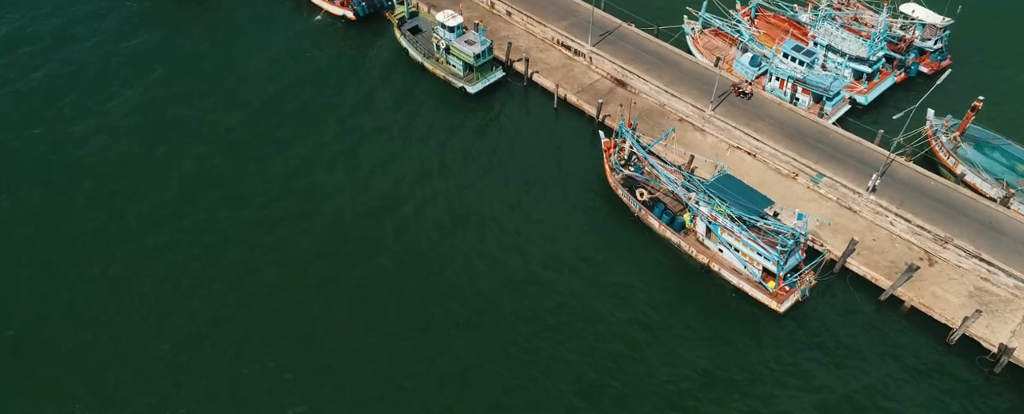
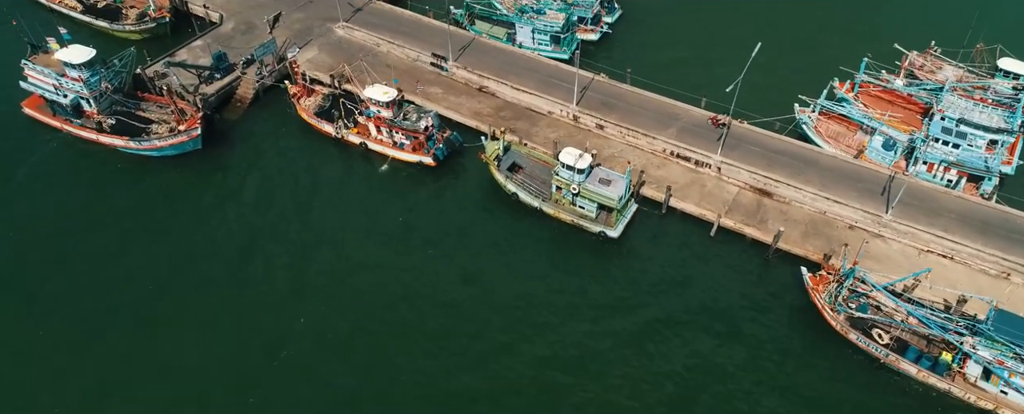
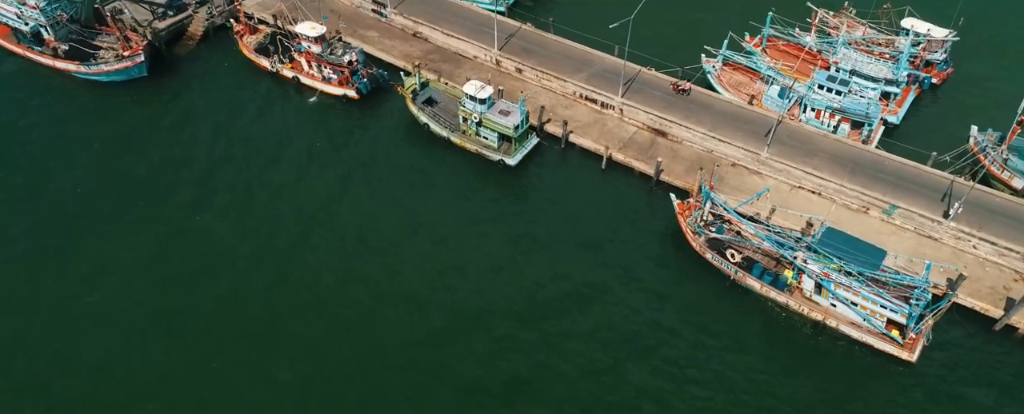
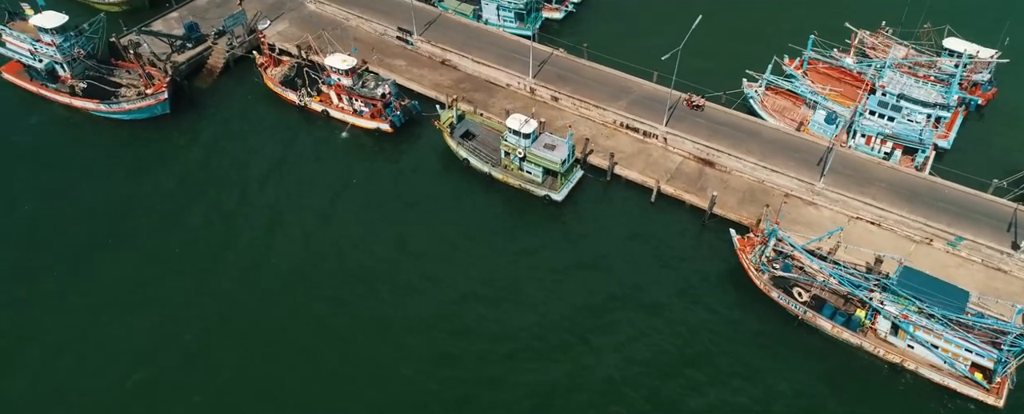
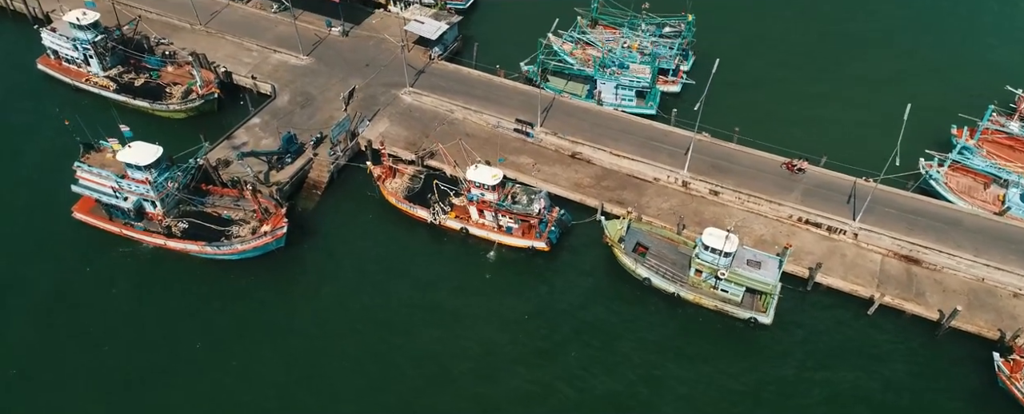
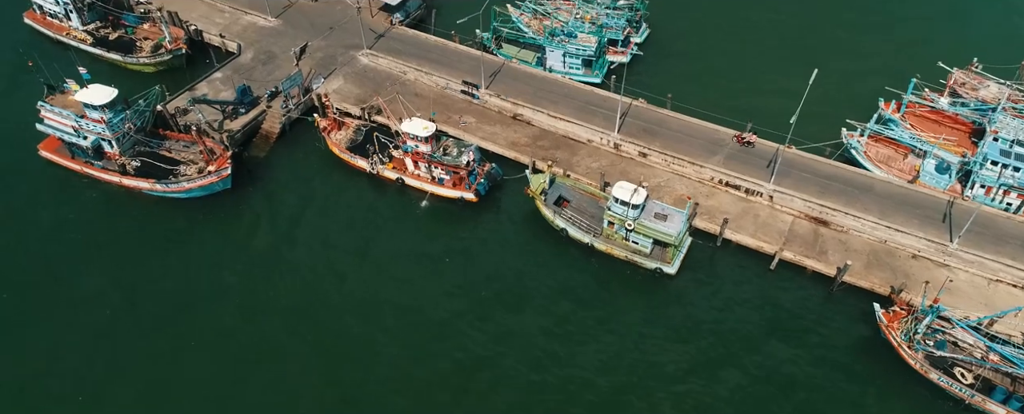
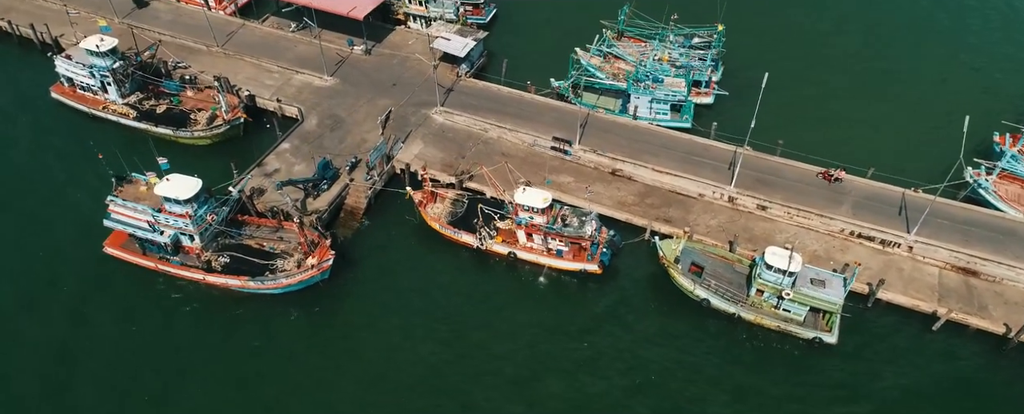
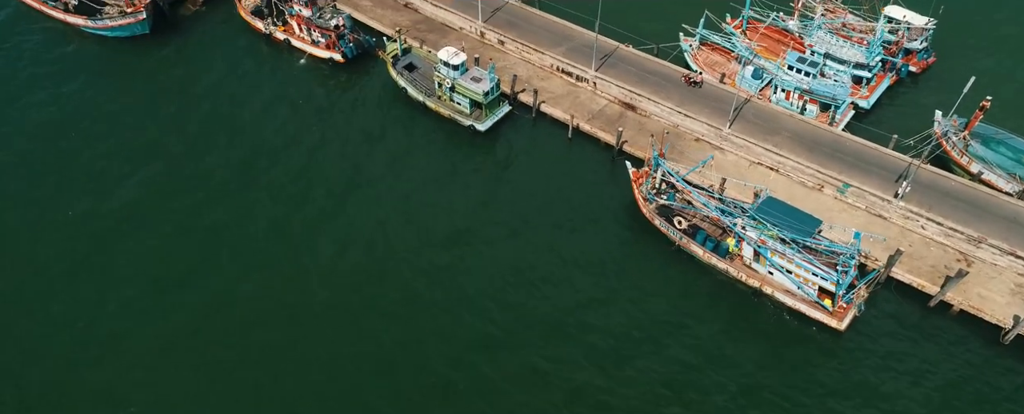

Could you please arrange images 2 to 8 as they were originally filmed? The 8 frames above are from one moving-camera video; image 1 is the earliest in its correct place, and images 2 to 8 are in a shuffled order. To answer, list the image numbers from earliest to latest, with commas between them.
8, 3, 4, 2, 6, 5, 7
